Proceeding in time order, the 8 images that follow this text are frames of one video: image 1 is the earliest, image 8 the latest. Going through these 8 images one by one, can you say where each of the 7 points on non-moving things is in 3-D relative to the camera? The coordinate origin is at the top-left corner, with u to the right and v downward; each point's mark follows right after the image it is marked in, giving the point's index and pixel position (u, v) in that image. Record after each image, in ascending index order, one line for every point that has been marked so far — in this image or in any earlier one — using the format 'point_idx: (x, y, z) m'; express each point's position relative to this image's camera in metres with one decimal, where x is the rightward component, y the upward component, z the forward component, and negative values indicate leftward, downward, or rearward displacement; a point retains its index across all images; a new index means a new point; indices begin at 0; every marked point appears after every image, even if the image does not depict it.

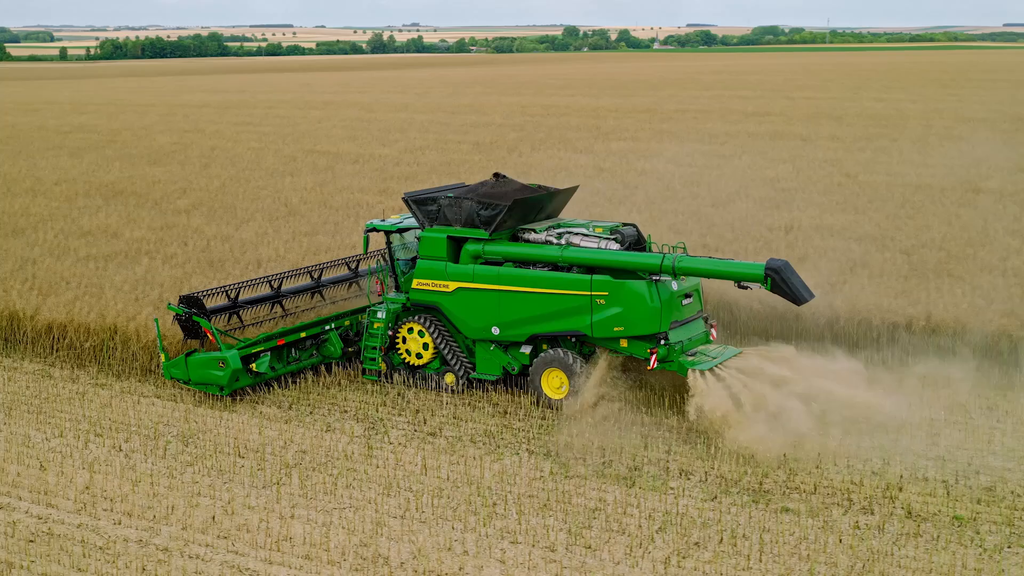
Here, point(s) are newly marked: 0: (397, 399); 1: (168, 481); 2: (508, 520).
0: (-0.8, -0.8, +10.1) m
1: (-1.9, -1.1, +8.3) m
2: (0.0, -1.2, +7.7) m
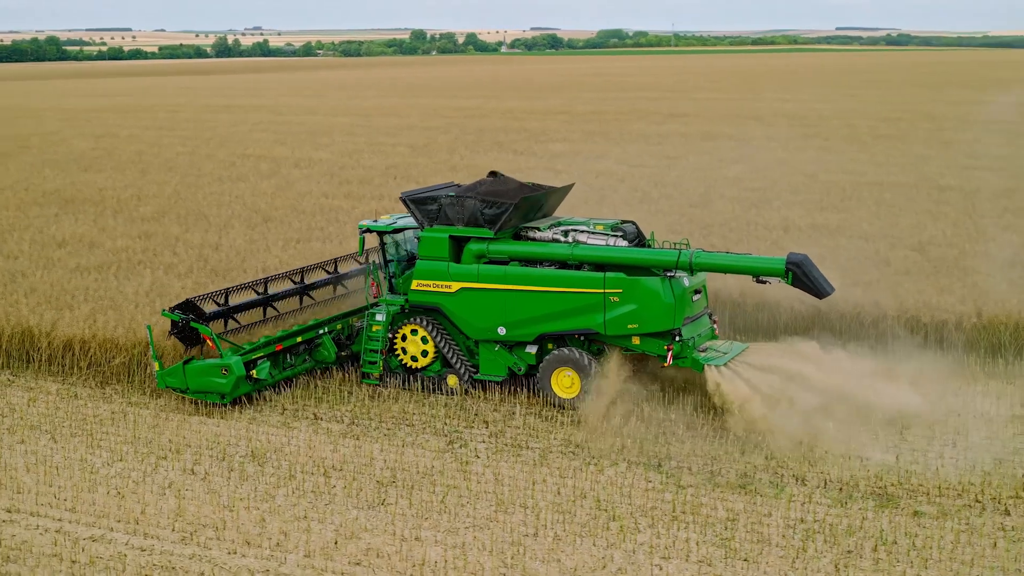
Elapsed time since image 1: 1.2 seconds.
0: (-0.4, -0.8, +9.7) m
1: (-1.3, -1.2, +7.8) m
2: (+0.7, -1.2, +7.4) m
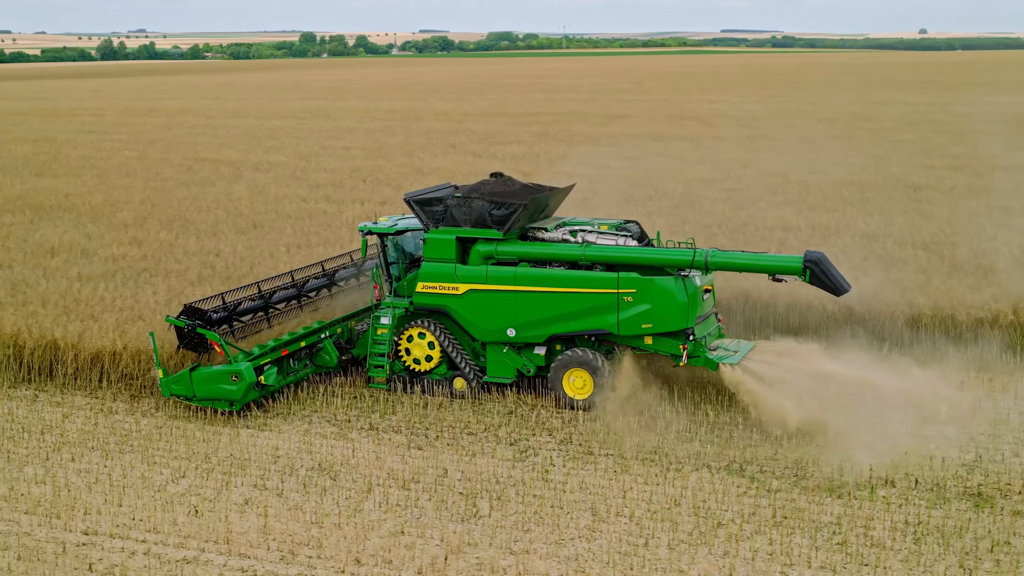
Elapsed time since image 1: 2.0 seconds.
0: (0.0, -0.8, +9.5) m
1: (-0.8, -1.2, +7.5) m
2: (+1.2, -1.2, +7.2) m
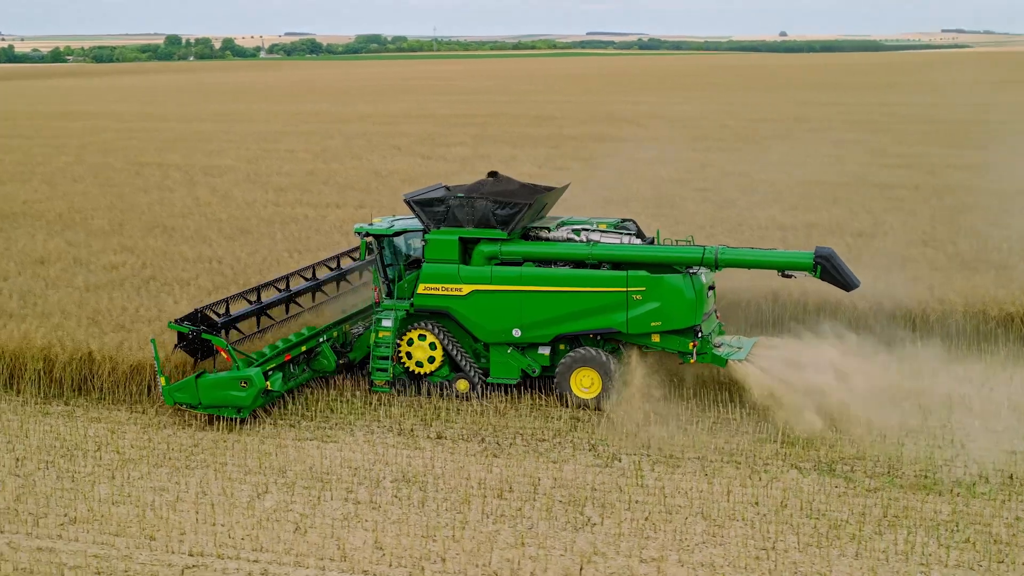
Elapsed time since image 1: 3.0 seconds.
0: (+0.4, -0.9, +9.3) m
1: (-0.2, -1.2, +7.3) m
2: (+1.8, -1.2, +7.2) m
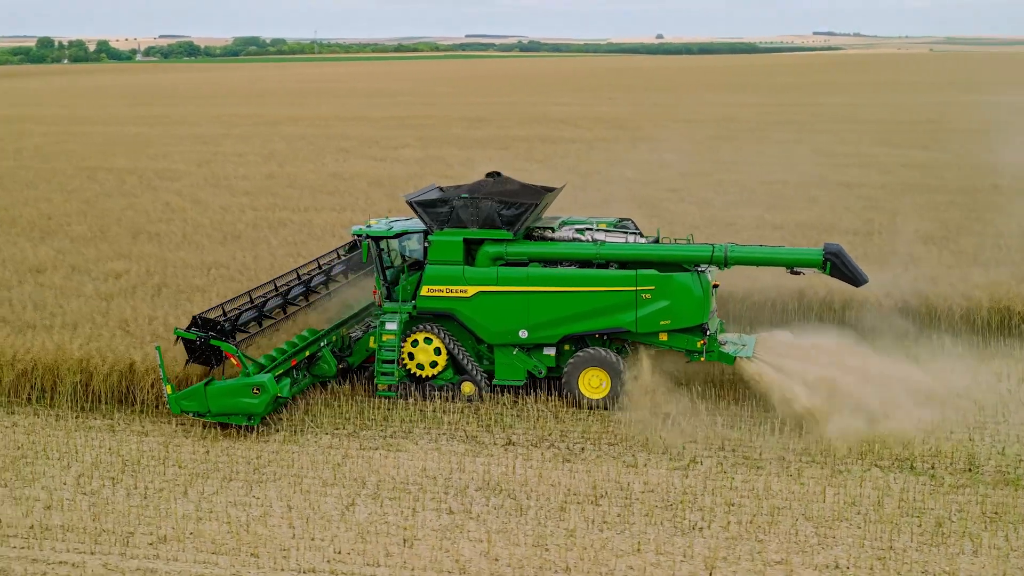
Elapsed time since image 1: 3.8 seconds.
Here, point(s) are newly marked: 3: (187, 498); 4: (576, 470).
0: (+0.7, -0.9, +9.1) m
1: (+0.3, -1.2, +7.1) m
2: (+2.3, -1.2, +7.1) m
3: (-1.7, -1.1, +7.6) m
4: (+0.4, -1.0, +8.2) m
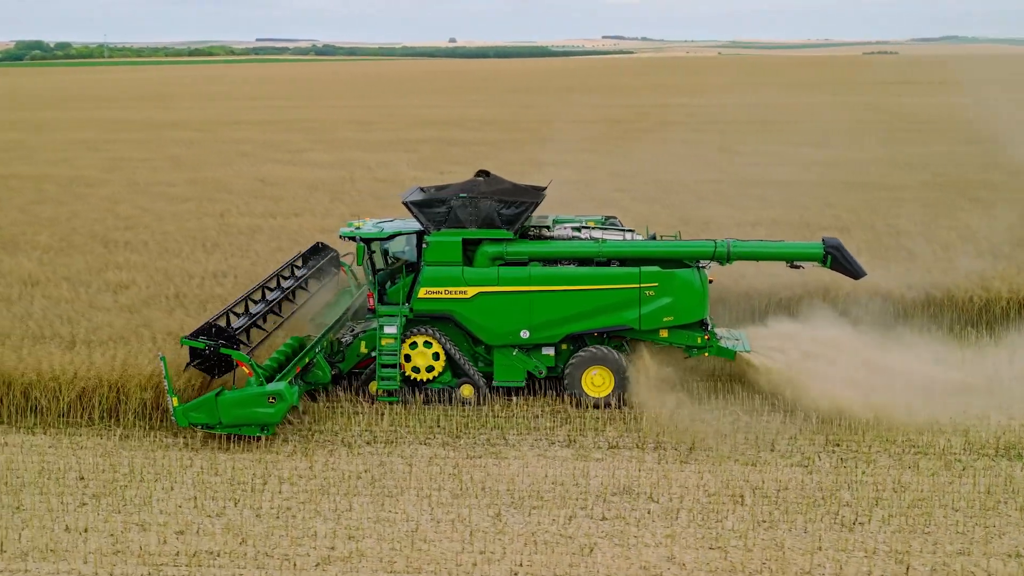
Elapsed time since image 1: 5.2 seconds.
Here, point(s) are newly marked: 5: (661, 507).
0: (+1.3, -0.8, +9.0) m
1: (+1.2, -1.2, +6.9) m
2: (+3.1, -1.1, +7.3) m
3: (-0.9, -1.1, +7.2) m
4: (+1.0, -1.0, +8.0) m
5: (+0.7, -1.1, +7.4) m
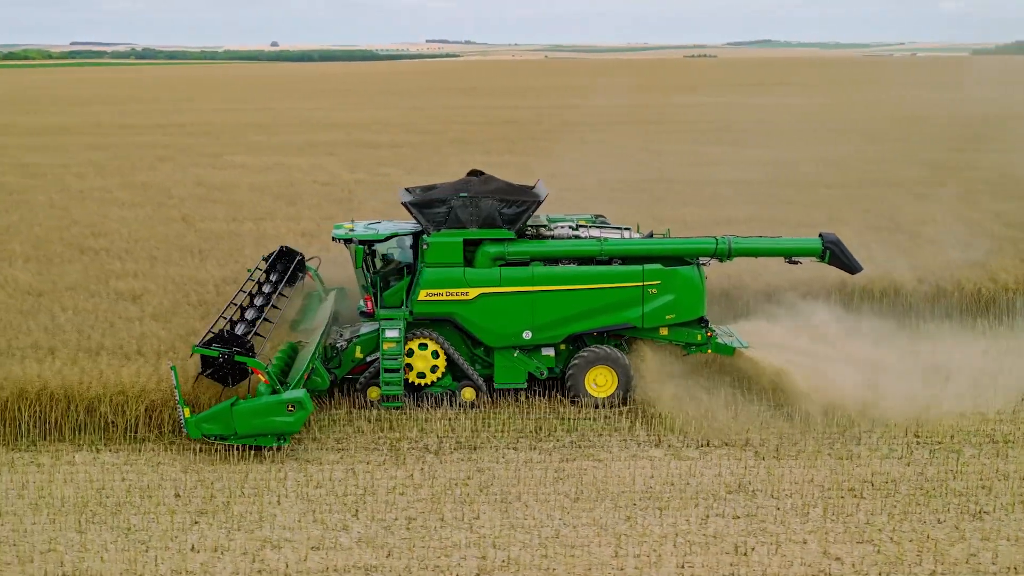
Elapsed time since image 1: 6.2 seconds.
0: (+1.7, -0.8, +9.0) m
1: (+1.8, -1.2, +6.9) m
2: (+3.8, -1.1, +7.5) m
3: (-0.3, -1.1, +7.0) m
4: (+1.6, -1.0, +8.0) m
5: (+1.4, -1.1, +7.3) m
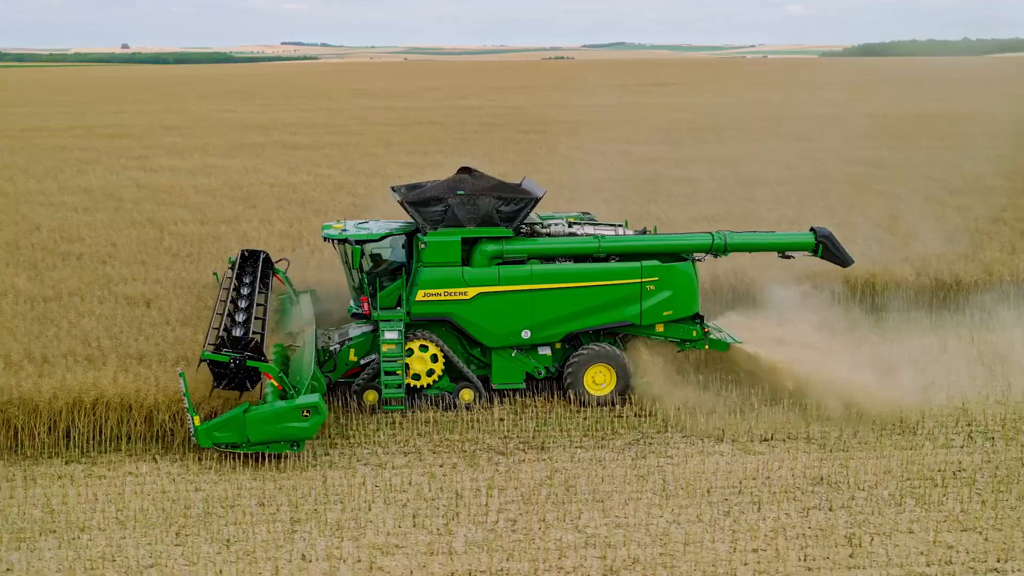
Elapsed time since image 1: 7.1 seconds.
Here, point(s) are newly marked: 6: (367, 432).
0: (+2.0, -0.8, +9.1) m
1: (+2.3, -1.1, +7.0) m
2: (+4.2, -1.0, +7.7) m
3: (+0.2, -1.1, +6.8) m
4: (+2.0, -0.9, +8.0) m
5: (+1.8, -1.0, +7.3) m
6: (-0.8, -0.8, +8.5) m
